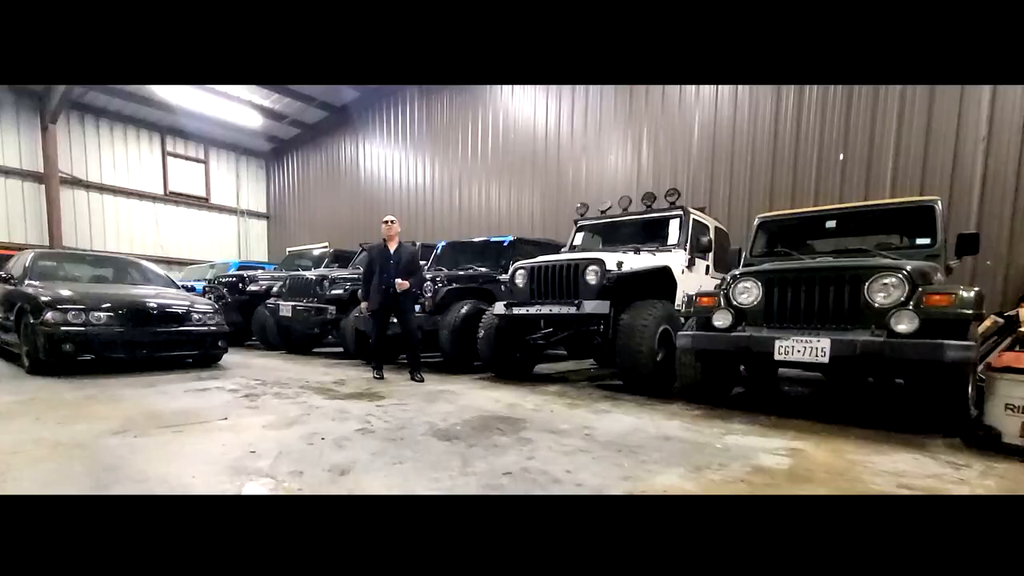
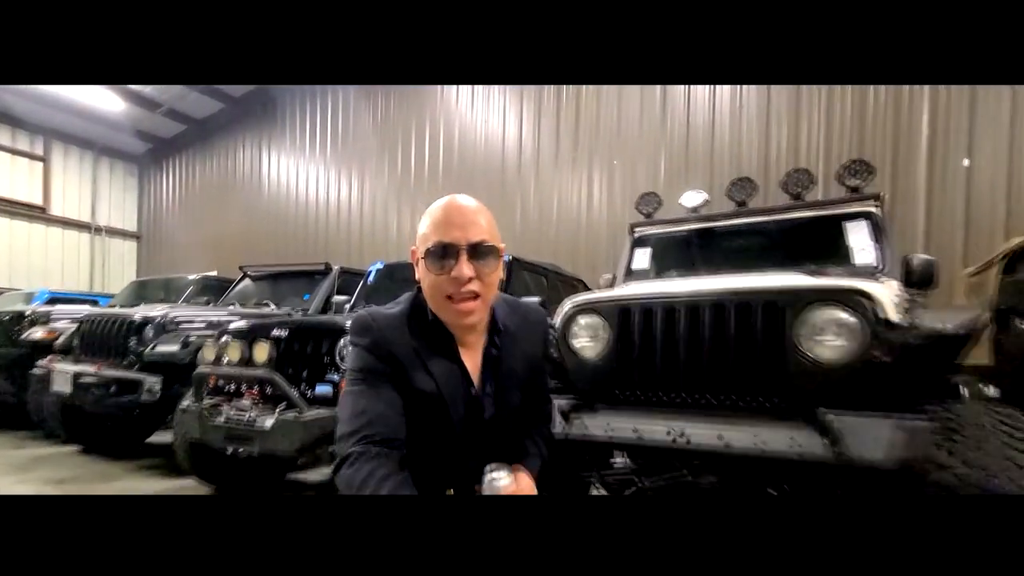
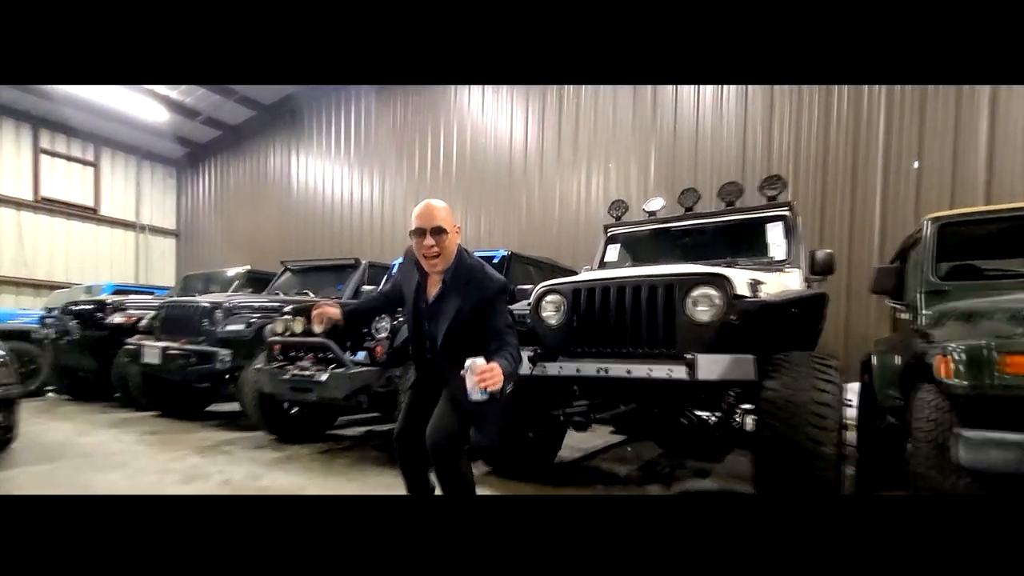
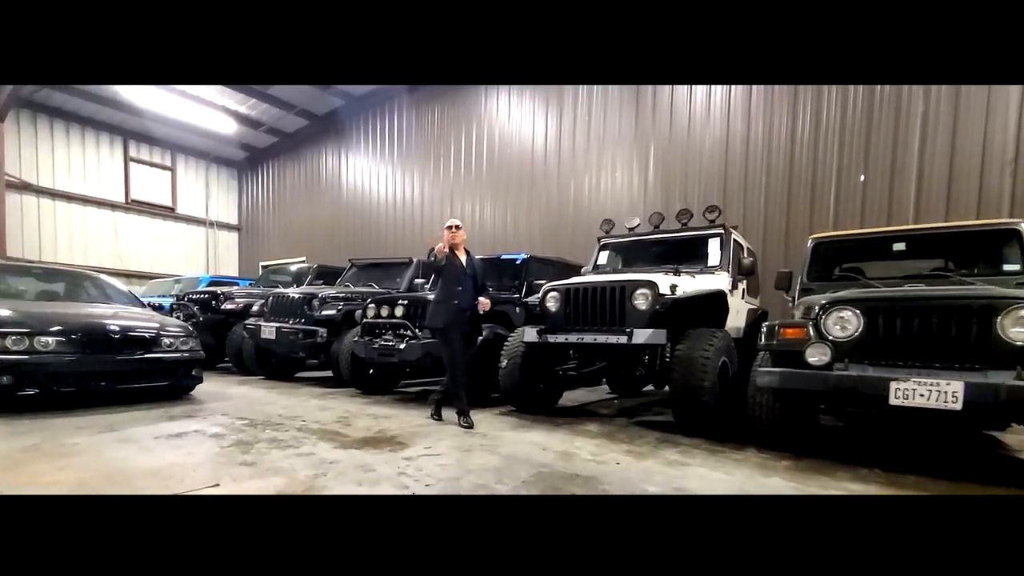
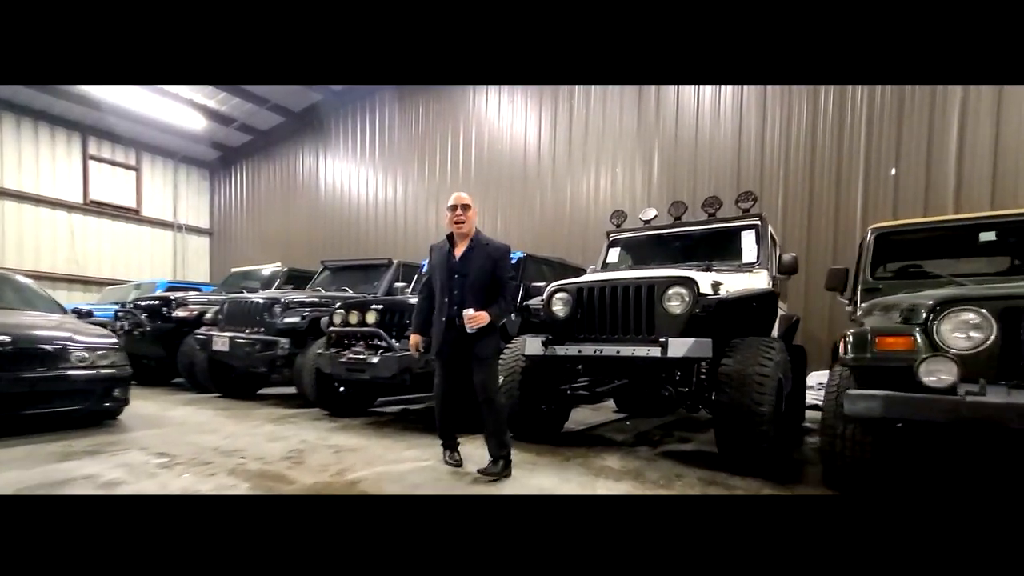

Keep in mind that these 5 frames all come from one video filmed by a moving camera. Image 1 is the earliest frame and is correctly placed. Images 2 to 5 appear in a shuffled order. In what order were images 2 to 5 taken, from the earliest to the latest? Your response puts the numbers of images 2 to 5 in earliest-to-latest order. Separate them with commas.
4, 5, 3, 2
